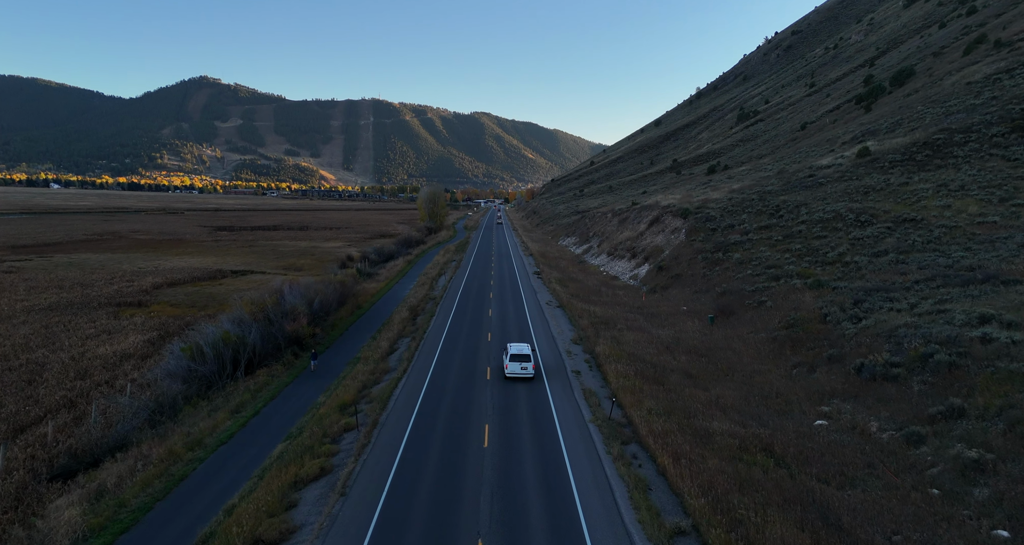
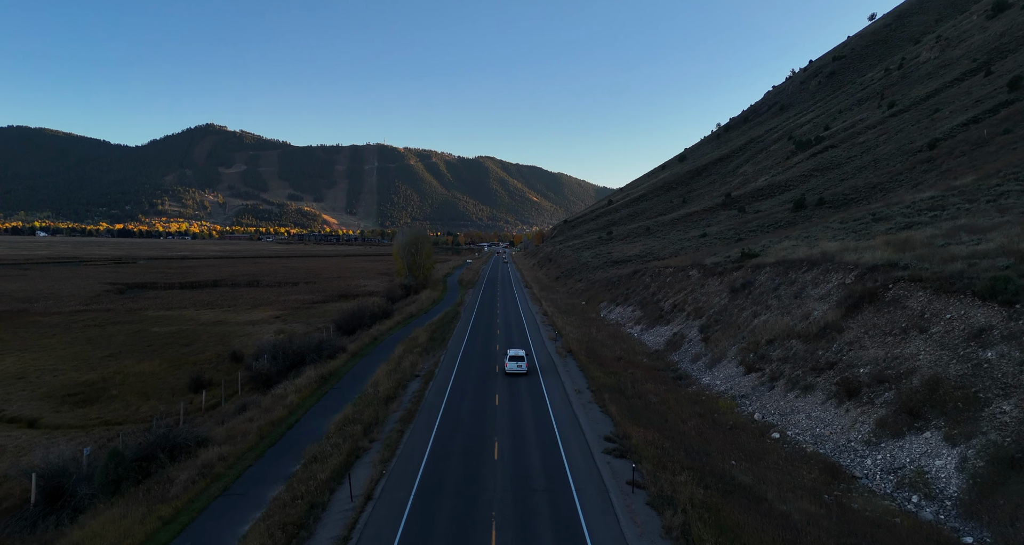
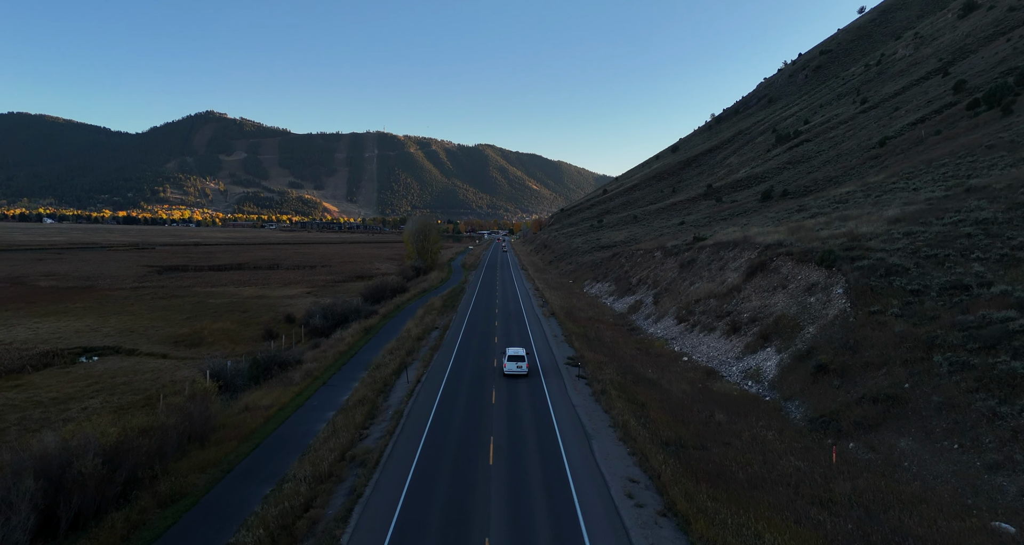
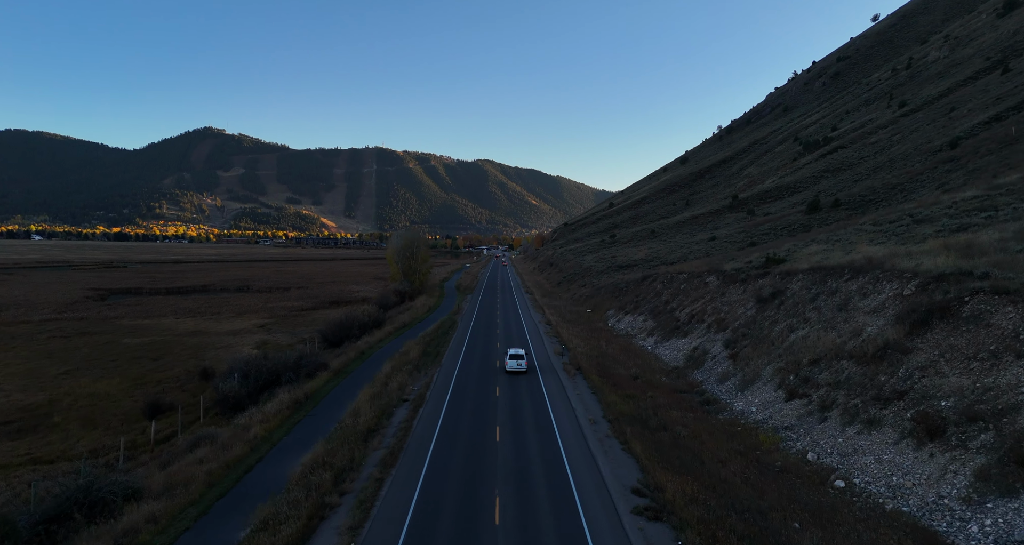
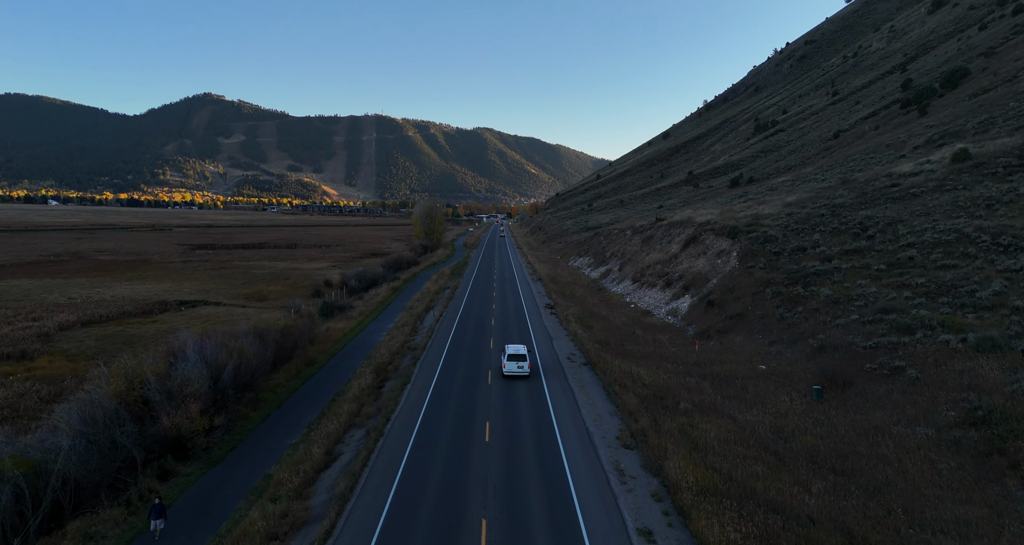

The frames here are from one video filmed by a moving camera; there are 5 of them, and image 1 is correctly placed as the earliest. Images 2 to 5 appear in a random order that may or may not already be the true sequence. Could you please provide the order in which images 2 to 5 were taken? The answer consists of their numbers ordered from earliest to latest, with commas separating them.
5, 3, 2, 4
